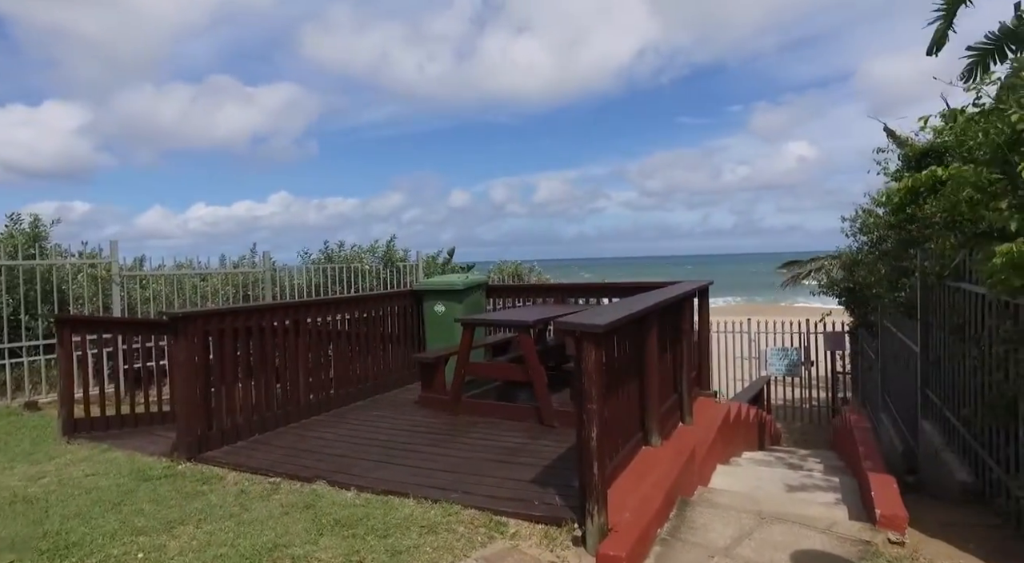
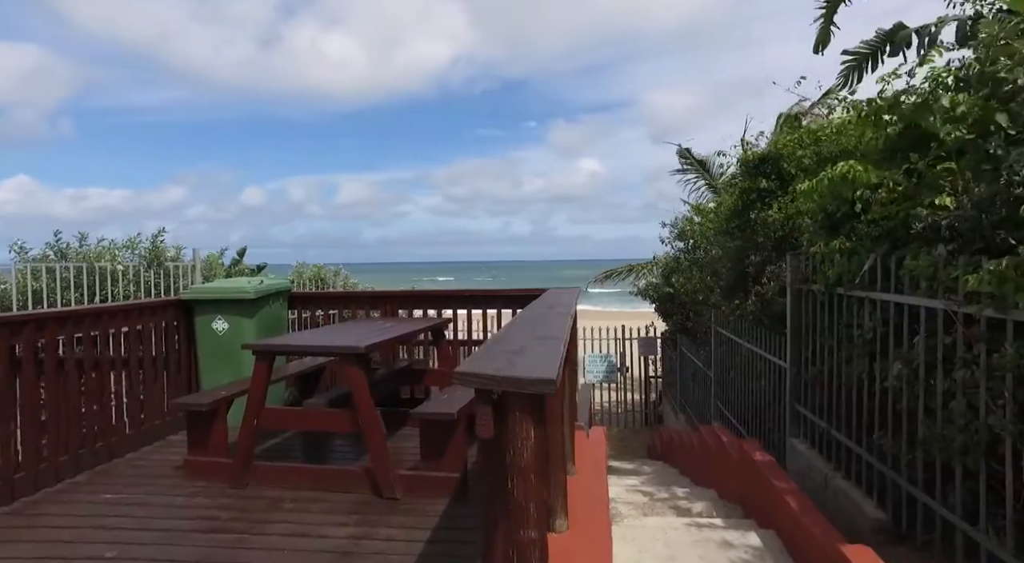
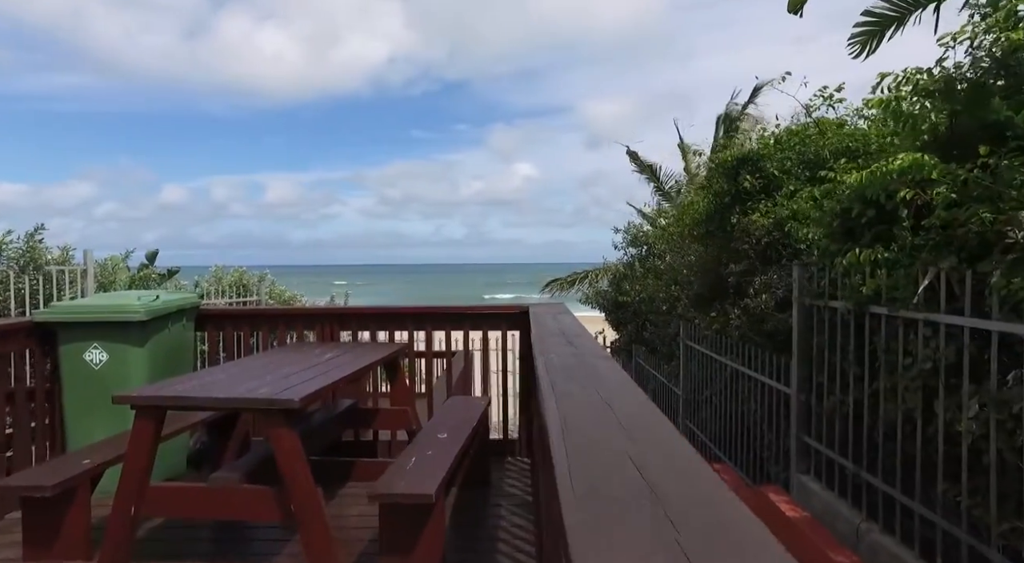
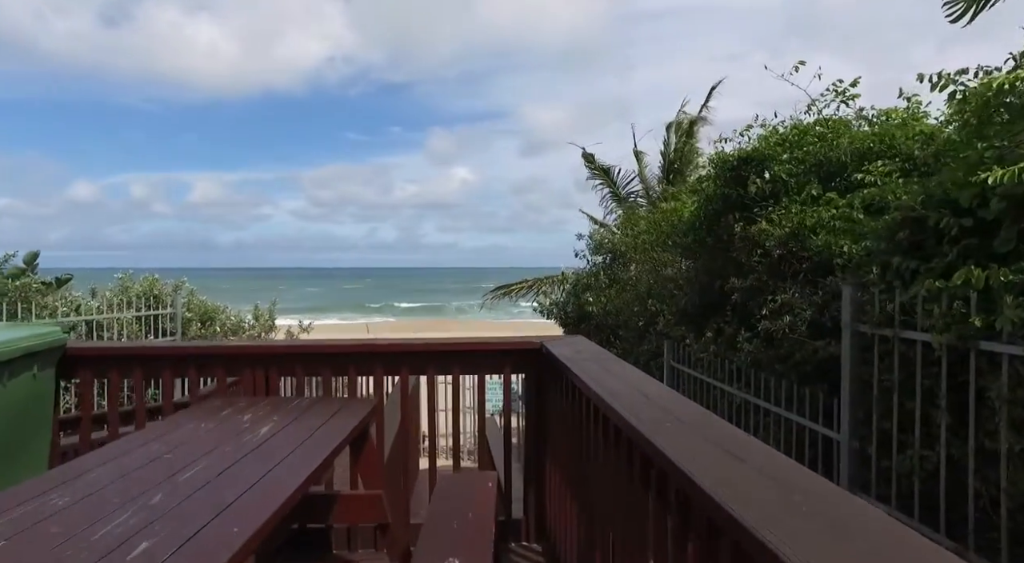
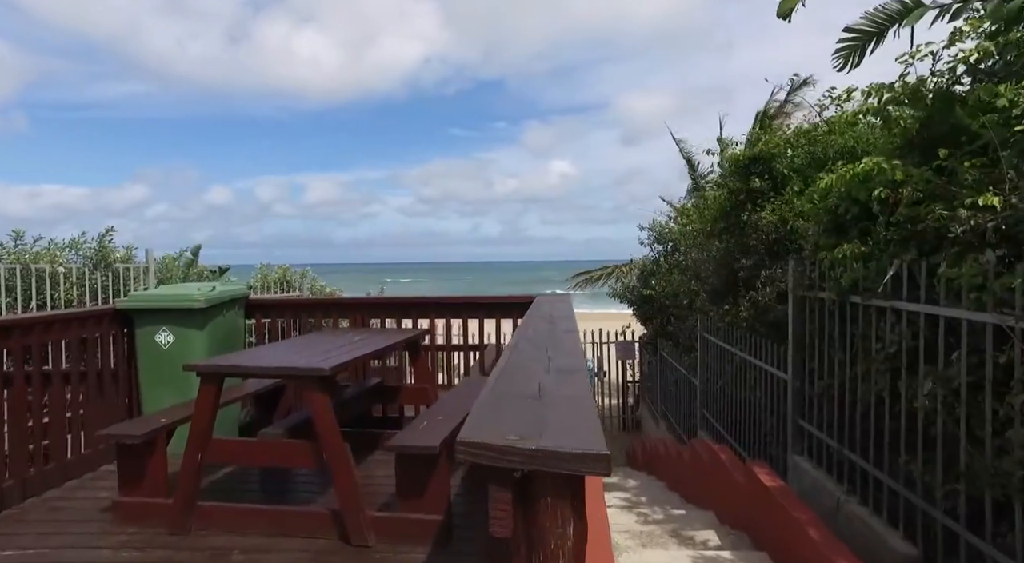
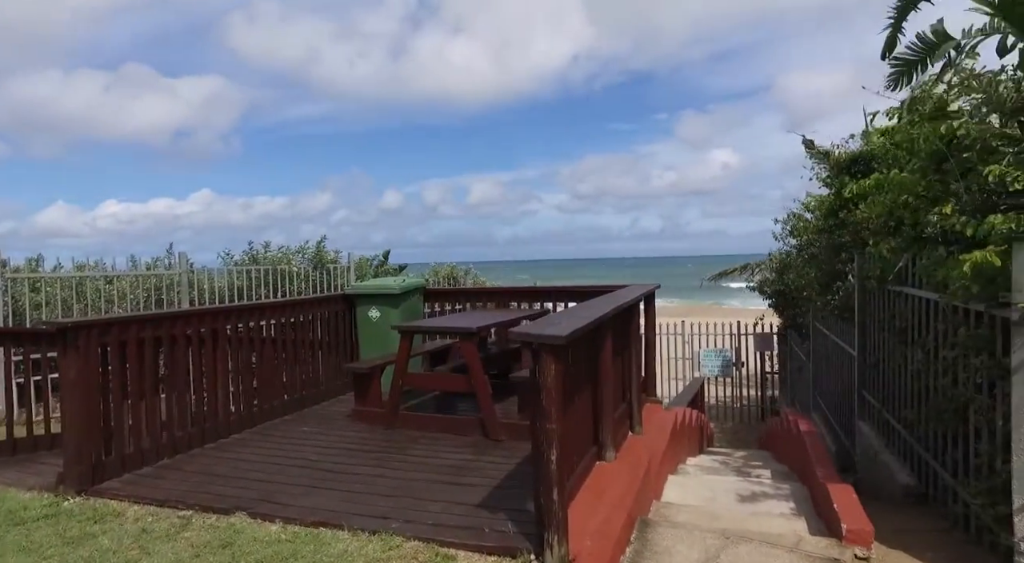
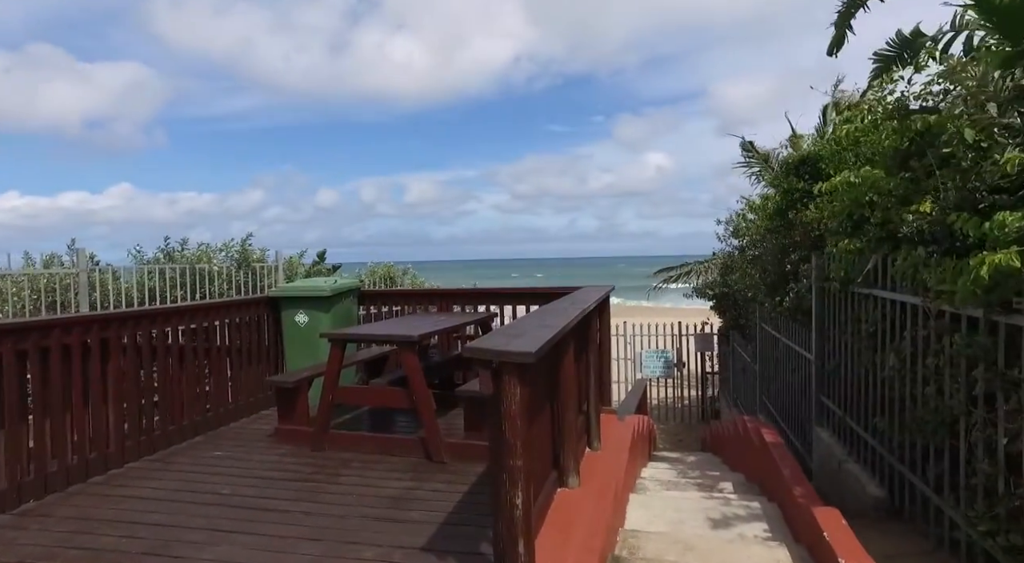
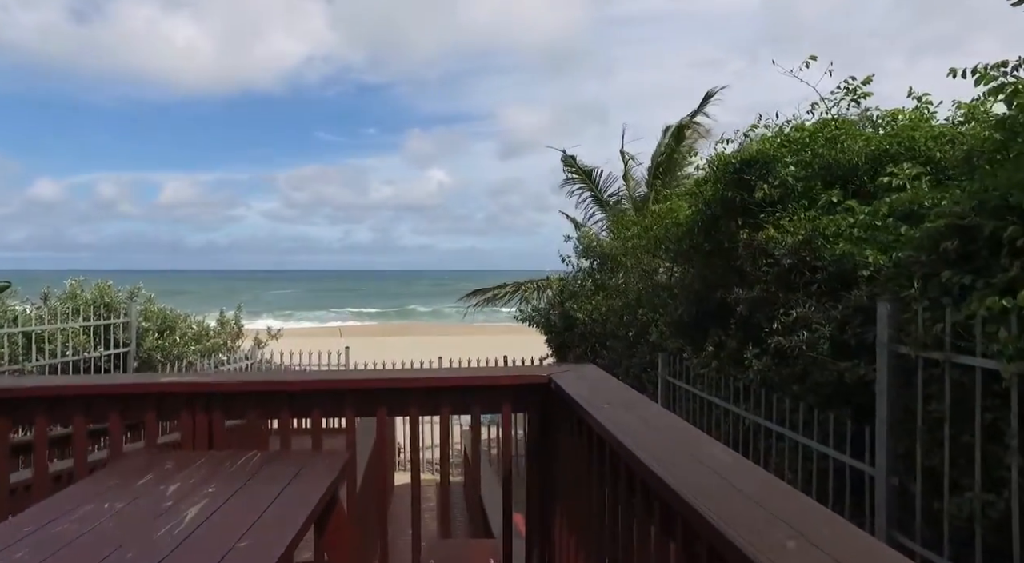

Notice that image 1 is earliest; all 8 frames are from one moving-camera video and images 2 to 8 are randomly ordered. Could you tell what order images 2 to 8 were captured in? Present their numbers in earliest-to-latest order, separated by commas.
6, 7, 2, 5, 3, 4, 8
